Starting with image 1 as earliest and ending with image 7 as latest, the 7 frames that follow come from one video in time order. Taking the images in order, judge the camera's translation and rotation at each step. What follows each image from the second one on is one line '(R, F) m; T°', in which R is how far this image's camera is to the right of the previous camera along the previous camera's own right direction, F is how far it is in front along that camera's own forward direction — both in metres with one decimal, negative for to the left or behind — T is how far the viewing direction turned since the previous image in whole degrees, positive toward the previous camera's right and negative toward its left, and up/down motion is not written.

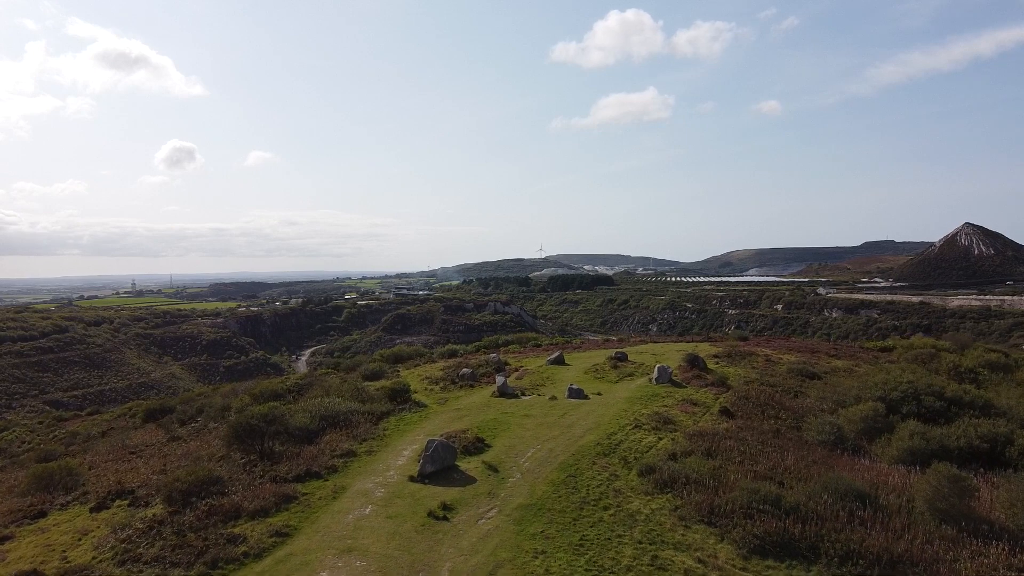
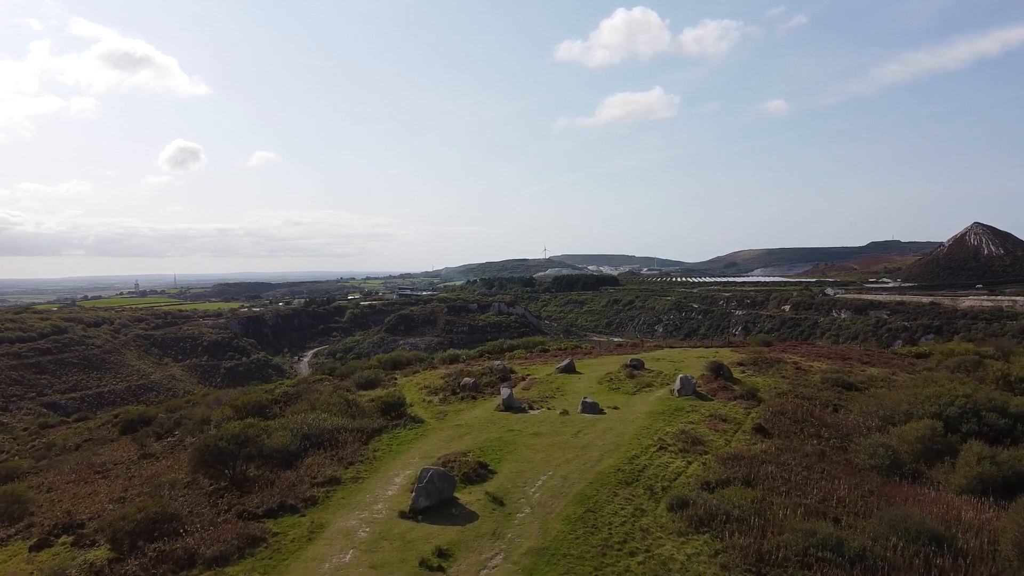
(-0.1, +2.1) m; 0°
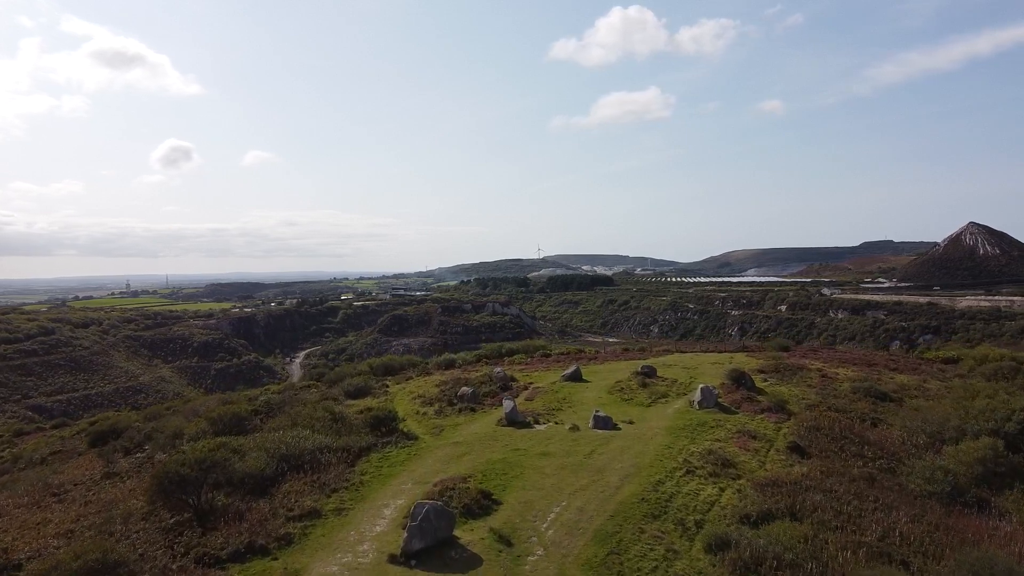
(-0.2, +1.8) m; 0°
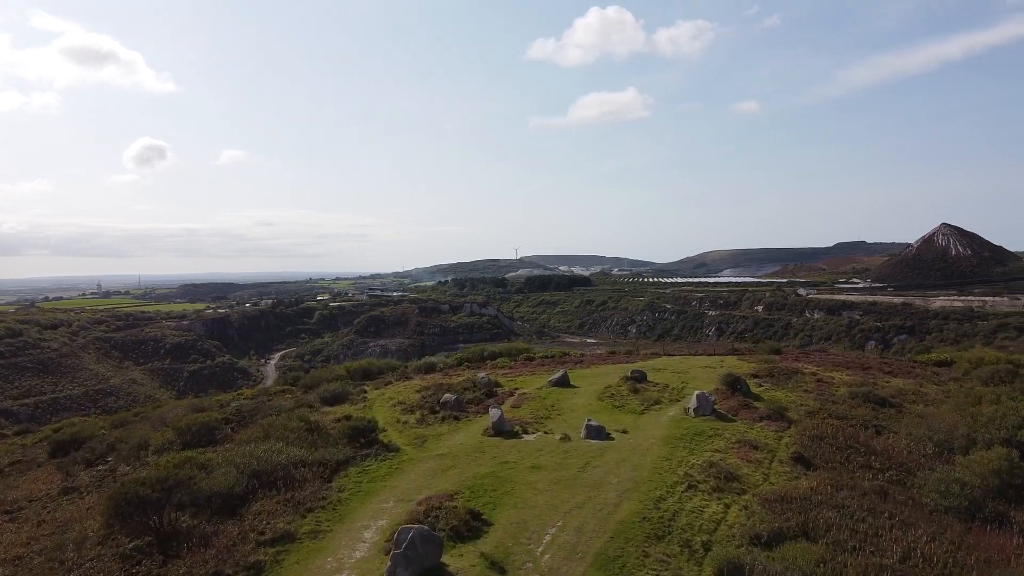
(-0.2, +0.9) m; +2°
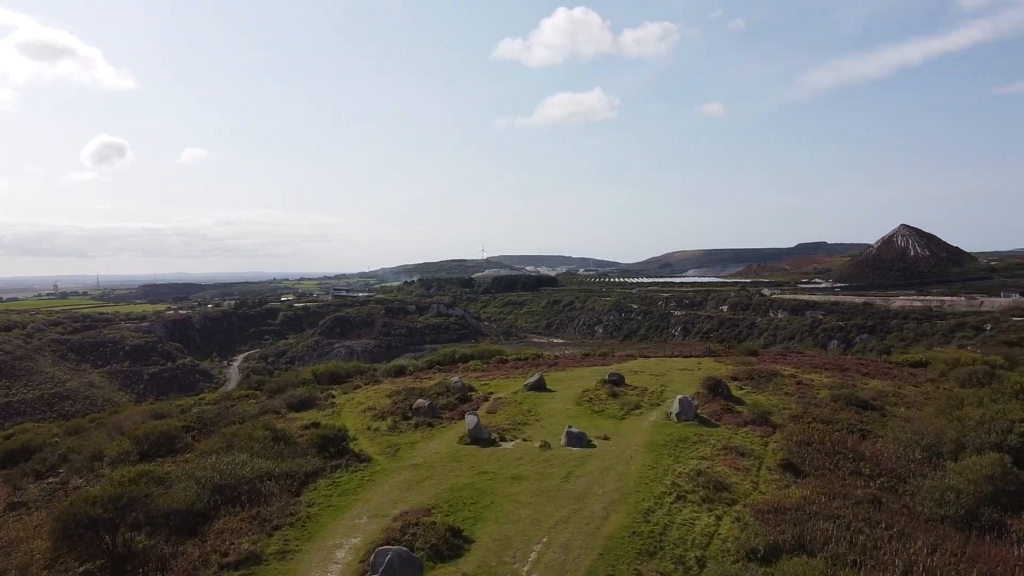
(-0.2, +0.7) m; +2°
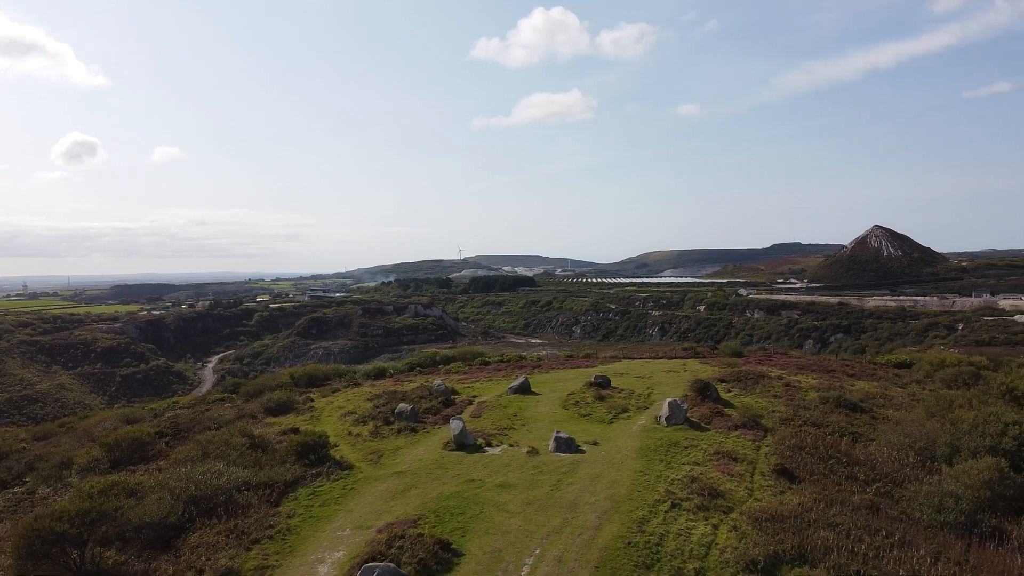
(-0.2, +0.4) m; +2°
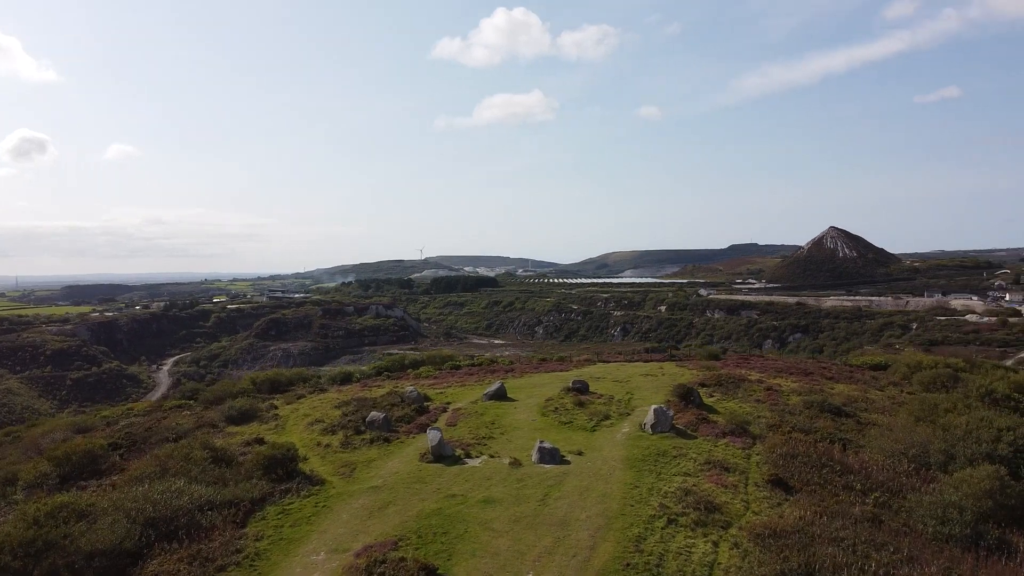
(-0.3, +0.7) m; +3°
